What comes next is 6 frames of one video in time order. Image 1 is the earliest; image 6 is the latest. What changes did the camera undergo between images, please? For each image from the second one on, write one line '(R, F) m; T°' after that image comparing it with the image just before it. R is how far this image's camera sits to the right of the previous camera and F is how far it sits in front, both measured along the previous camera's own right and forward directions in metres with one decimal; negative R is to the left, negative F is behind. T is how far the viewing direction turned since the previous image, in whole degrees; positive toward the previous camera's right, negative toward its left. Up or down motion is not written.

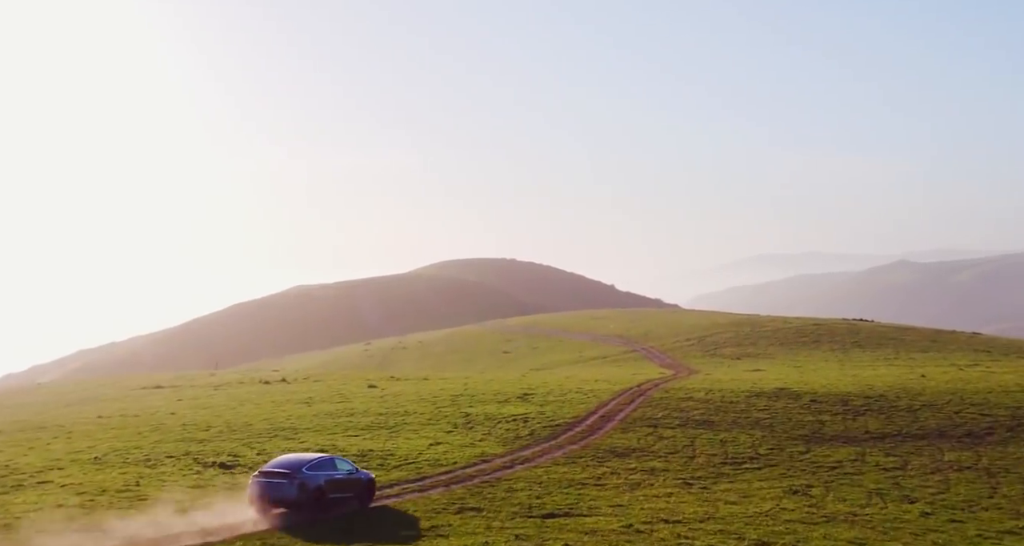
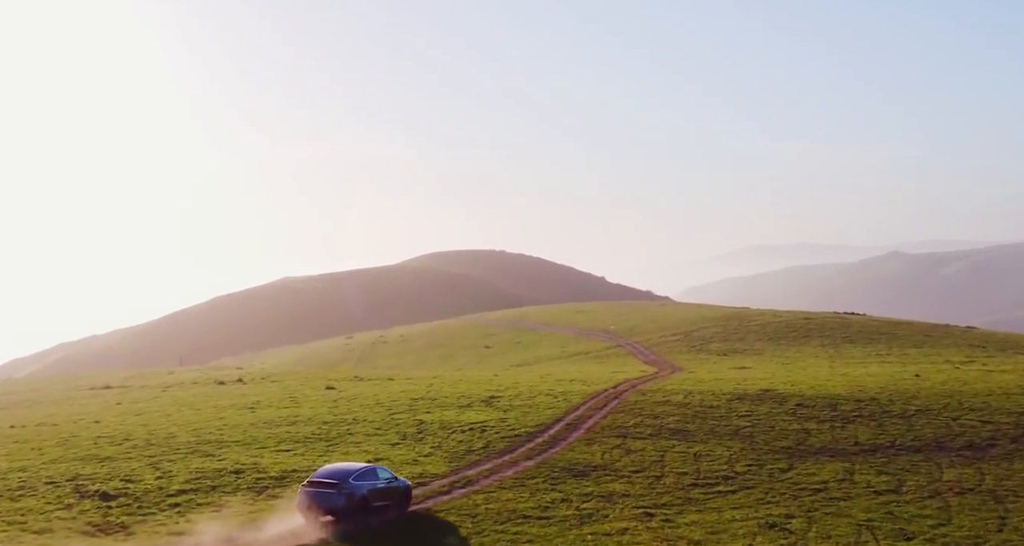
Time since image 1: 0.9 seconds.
(+2.1, +5.8) m; 0°
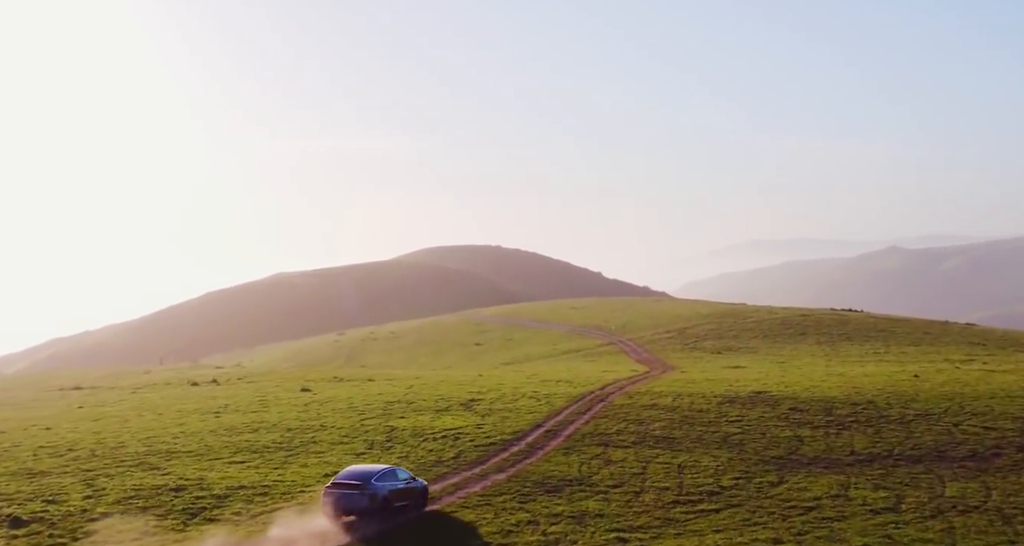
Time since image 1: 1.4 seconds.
(+1.2, +3.4) m; 0°
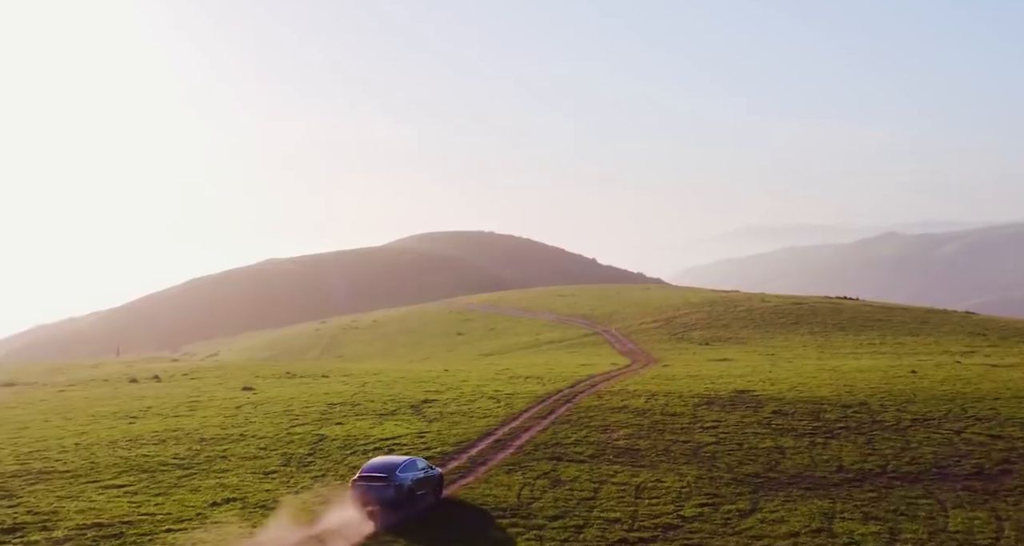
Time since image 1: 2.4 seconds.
(+2.7, +7.0) m; 0°
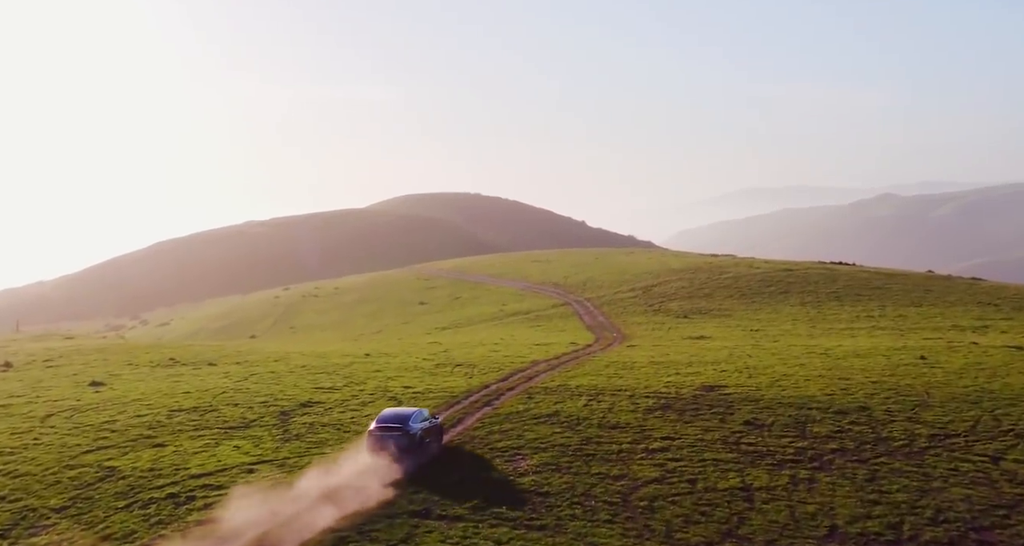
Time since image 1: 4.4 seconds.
(+4.8, +15.2) m; 0°
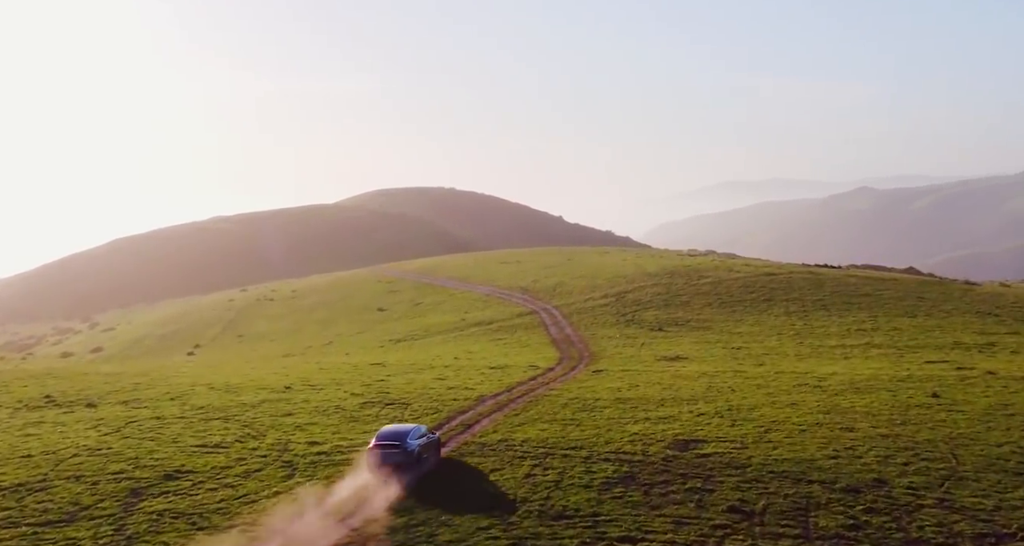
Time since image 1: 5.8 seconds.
(+2.4, +11.5) m; +1°
